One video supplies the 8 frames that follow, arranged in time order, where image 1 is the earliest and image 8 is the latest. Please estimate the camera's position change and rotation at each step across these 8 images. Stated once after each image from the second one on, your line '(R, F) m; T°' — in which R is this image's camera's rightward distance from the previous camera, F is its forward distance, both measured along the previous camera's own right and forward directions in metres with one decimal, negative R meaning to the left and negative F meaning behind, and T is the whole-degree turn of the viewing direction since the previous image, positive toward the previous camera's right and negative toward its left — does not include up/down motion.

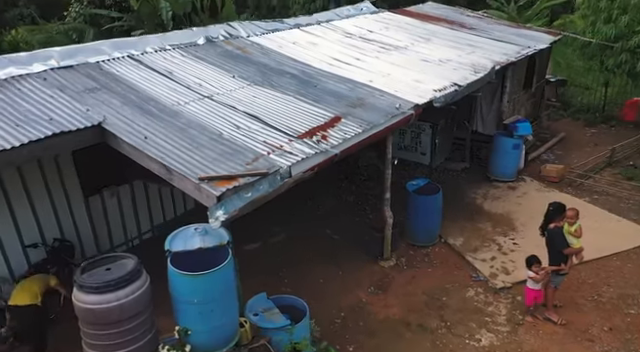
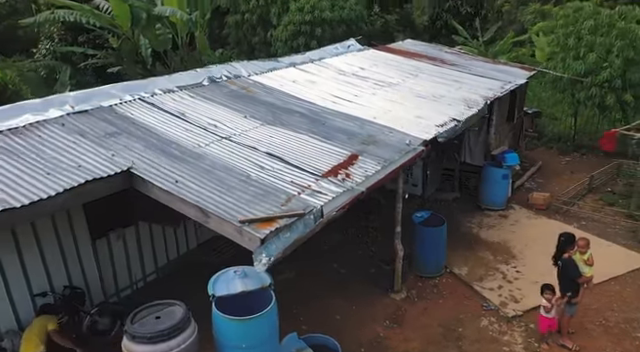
(-0.7, -0.1) m; +5°
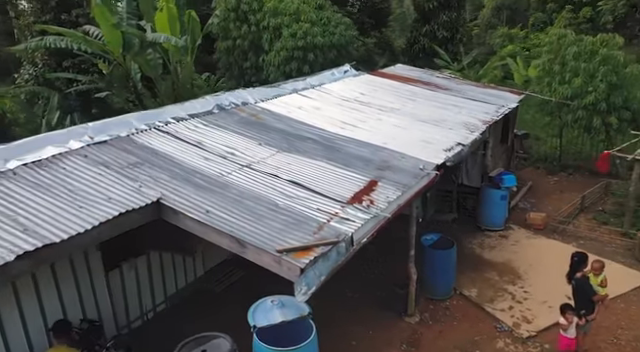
(-0.5, 0.0) m; +3°
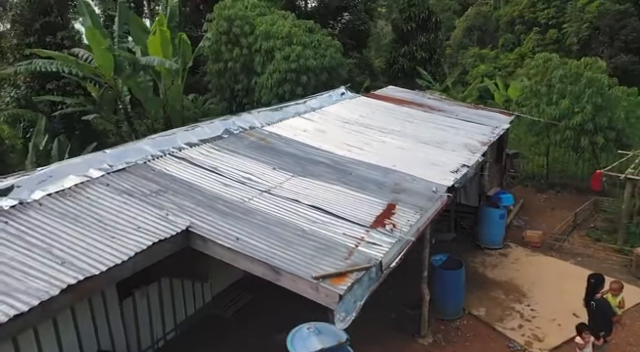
(-0.5, 0.0) m; +3°
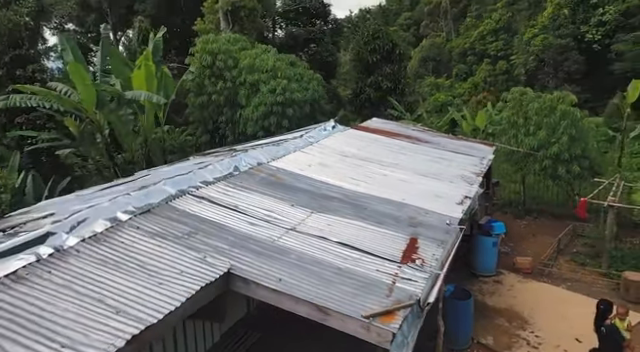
(-0.8, 0.0) m; +5°
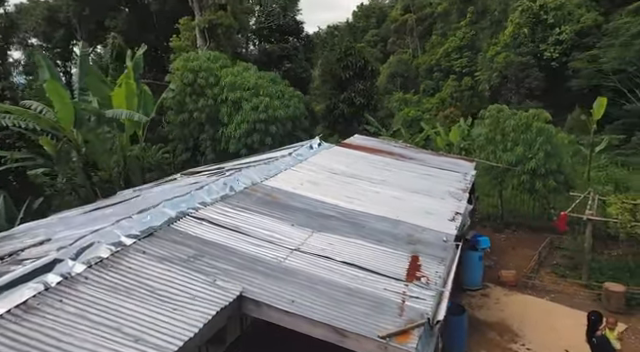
(-0.4, 0.0) m; +4°
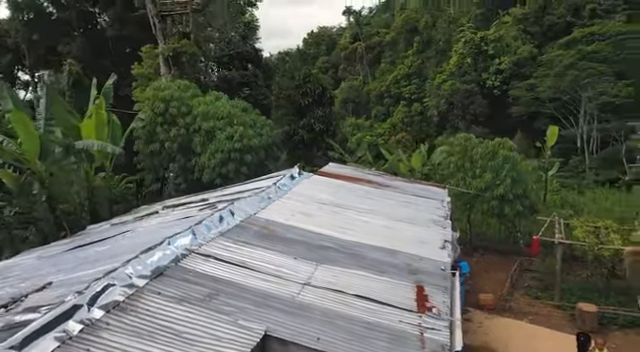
(-0.7, 0.0) m; +6°
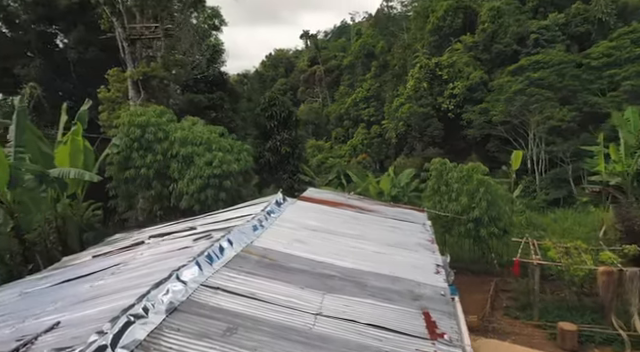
(-0.6, 0.0) m; +5°
